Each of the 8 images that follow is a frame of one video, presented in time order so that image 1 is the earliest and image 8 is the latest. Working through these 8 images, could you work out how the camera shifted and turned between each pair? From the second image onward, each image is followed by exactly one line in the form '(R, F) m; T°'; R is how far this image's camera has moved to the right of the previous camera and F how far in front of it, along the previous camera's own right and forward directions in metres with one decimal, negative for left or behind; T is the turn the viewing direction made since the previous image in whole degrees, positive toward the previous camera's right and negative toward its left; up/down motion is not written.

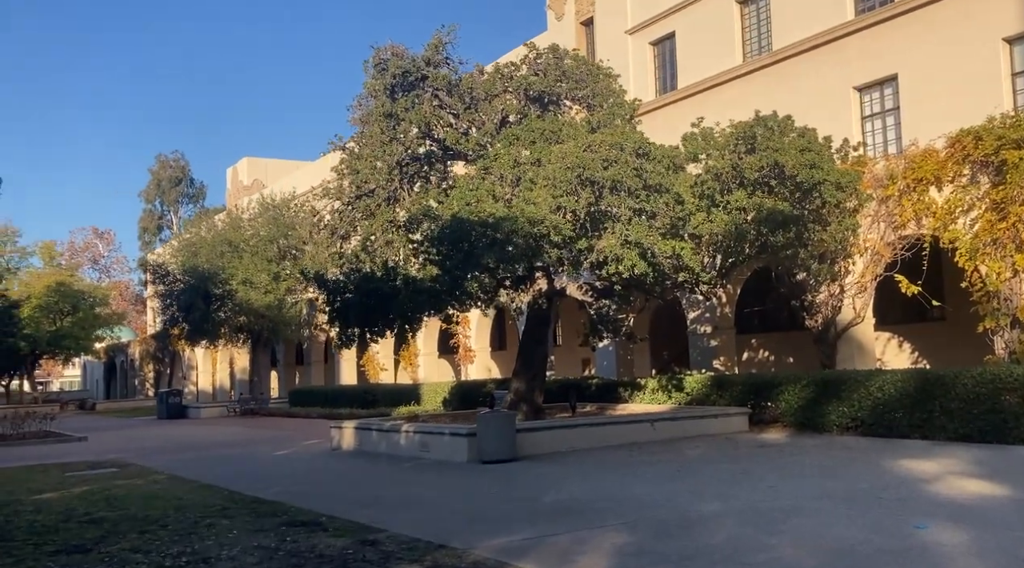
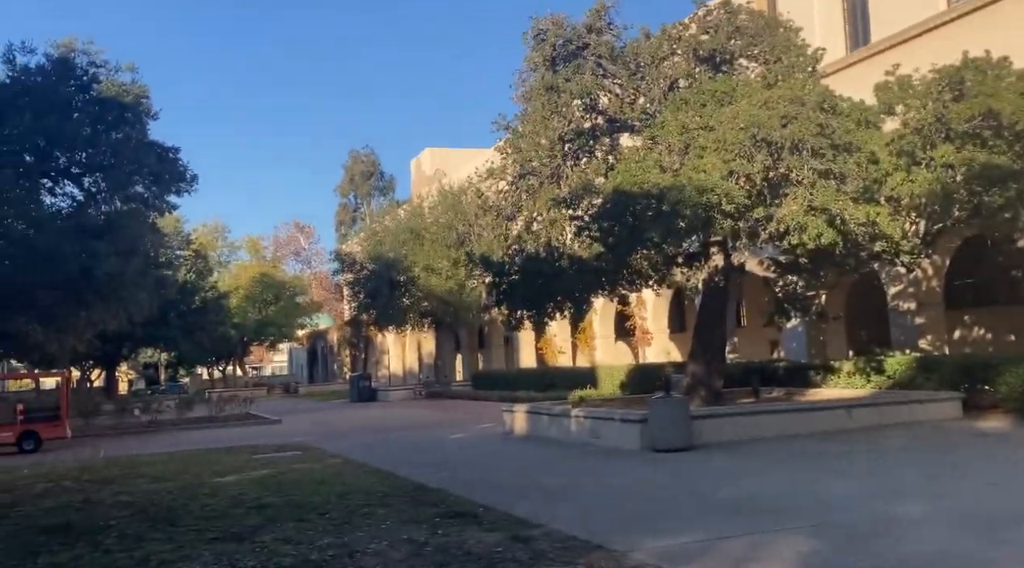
(+0.3, +0.8) m; -11°
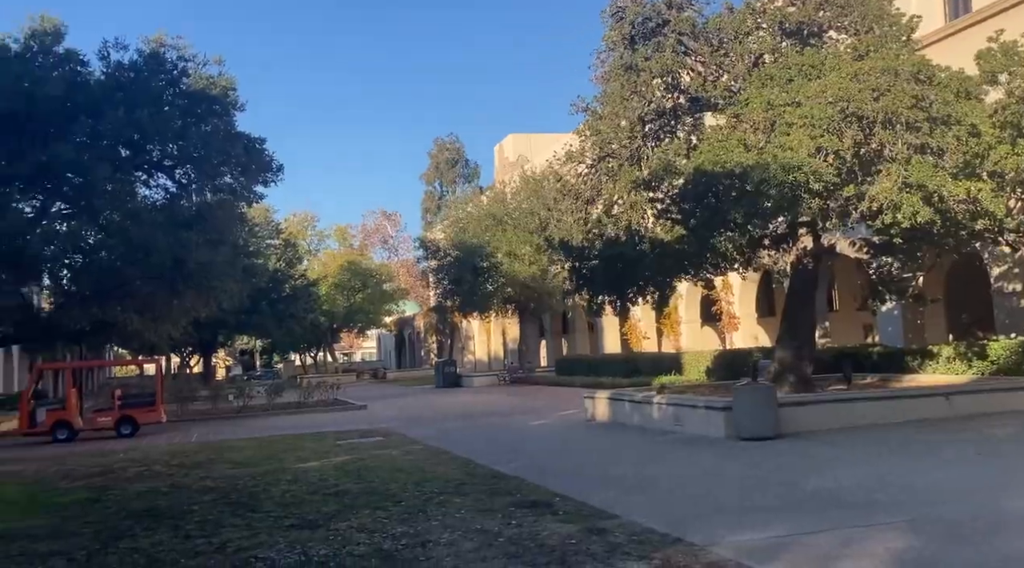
(+0.1, +0.3) m; -5°
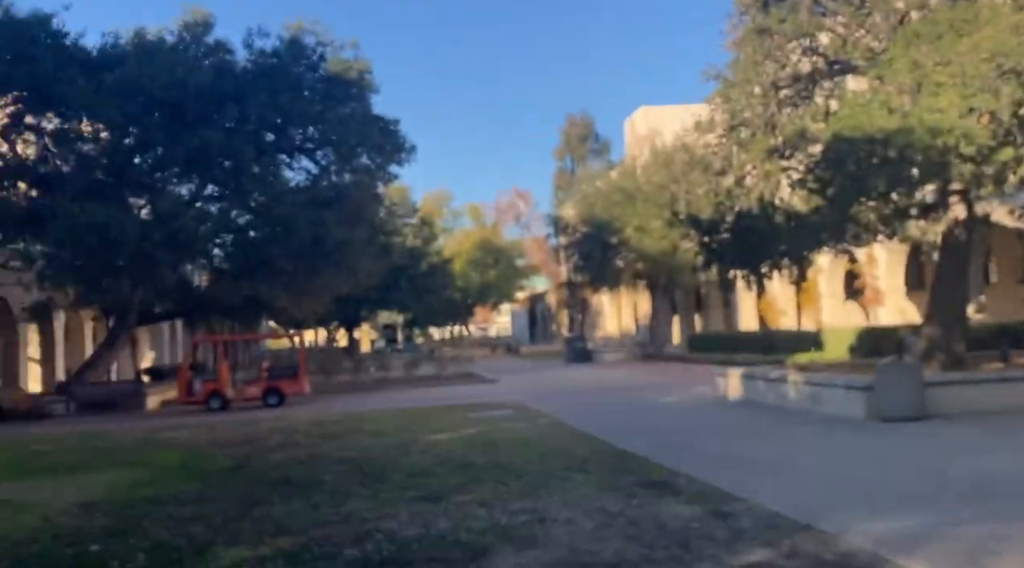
(+0.1, +0.3) m; -8°
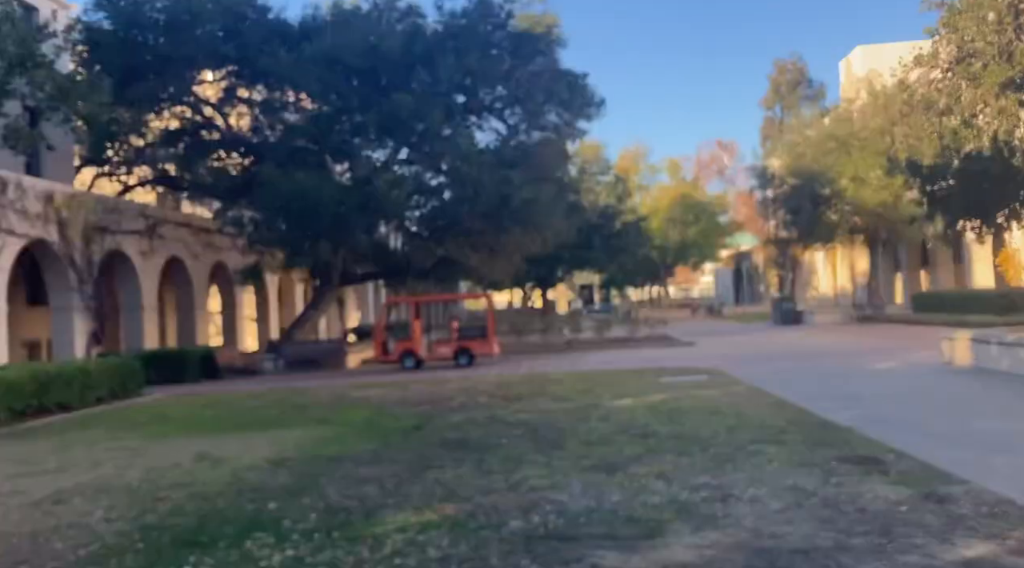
(+0.2, +0.6) m; -12°
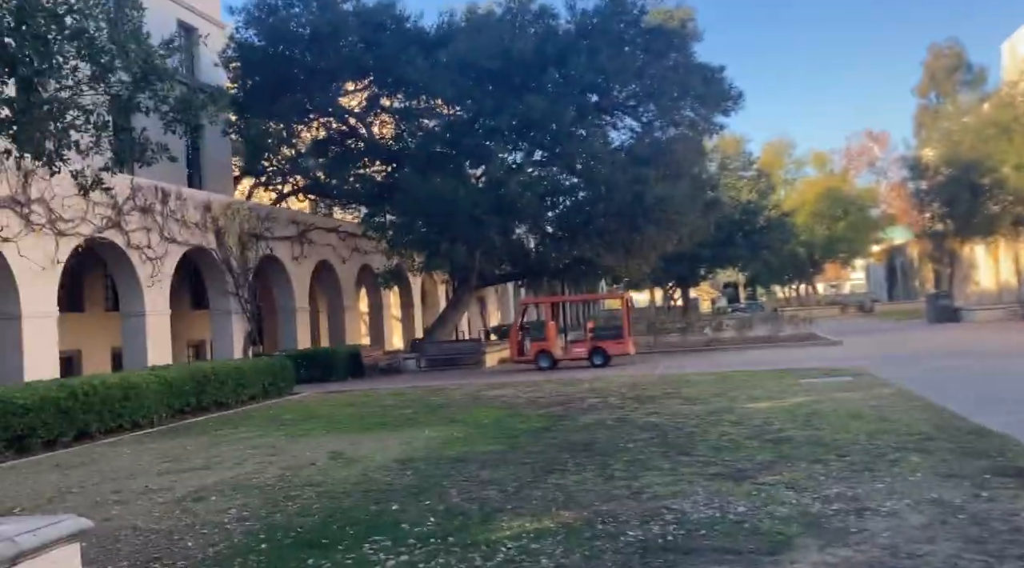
(+0.2, +0.2) m; -8°
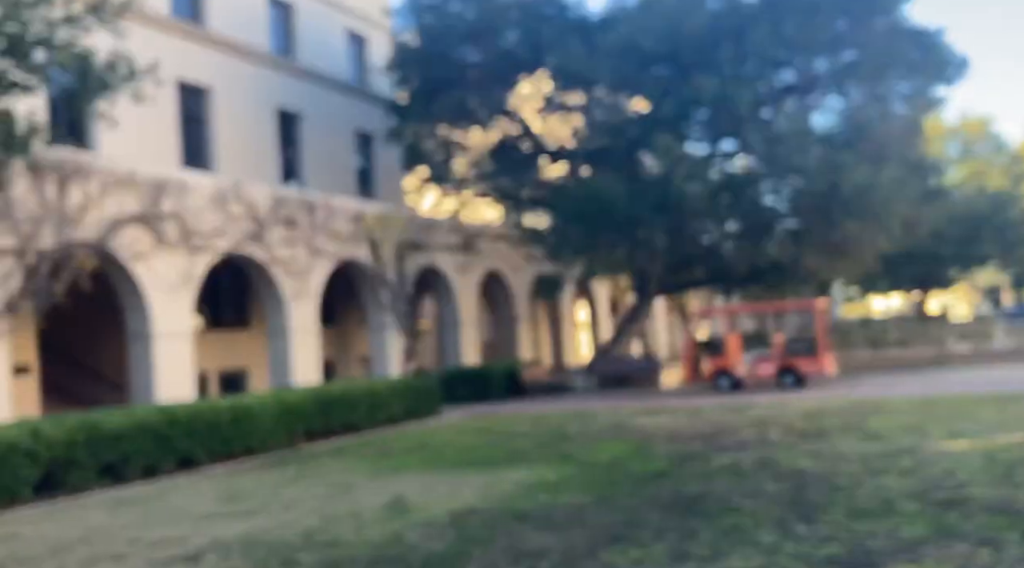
(+1.4, +2.2) m; -14°
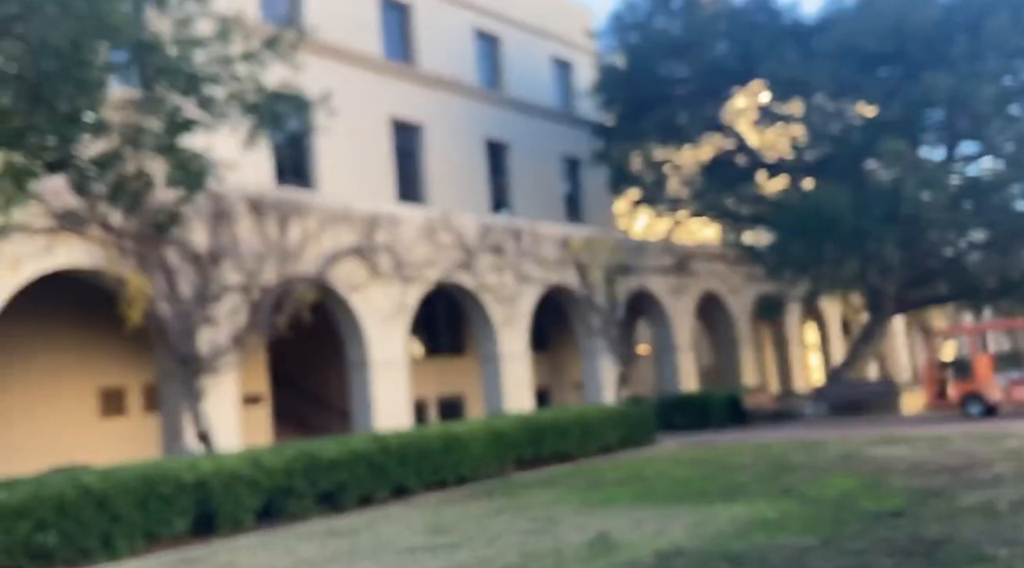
(+0.2, +0.7) m; -13°
